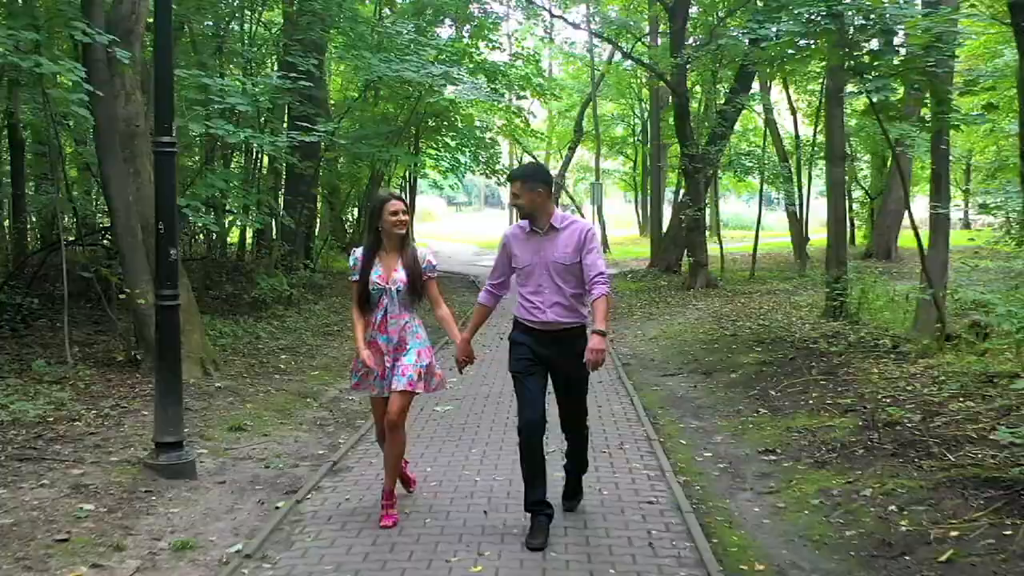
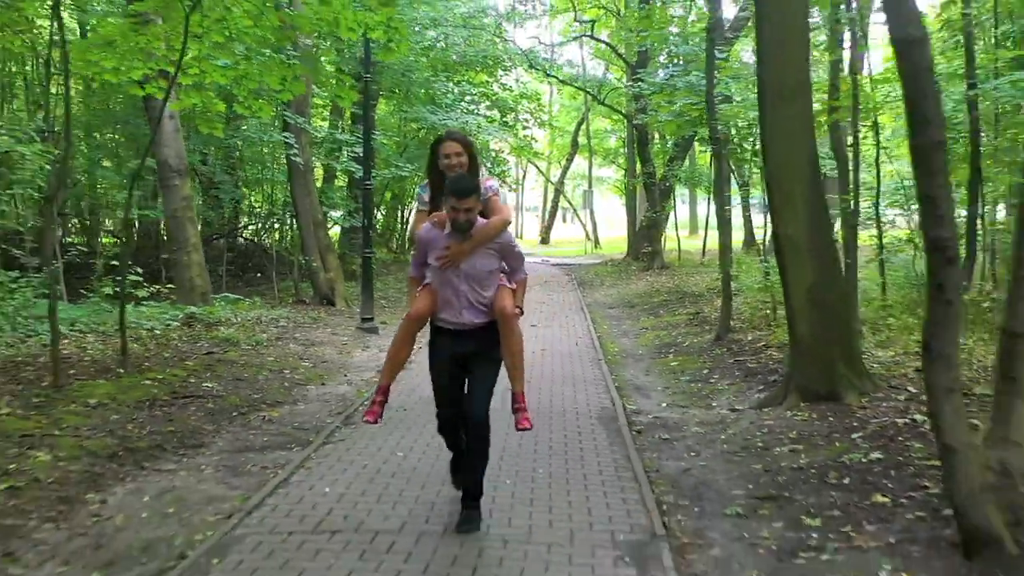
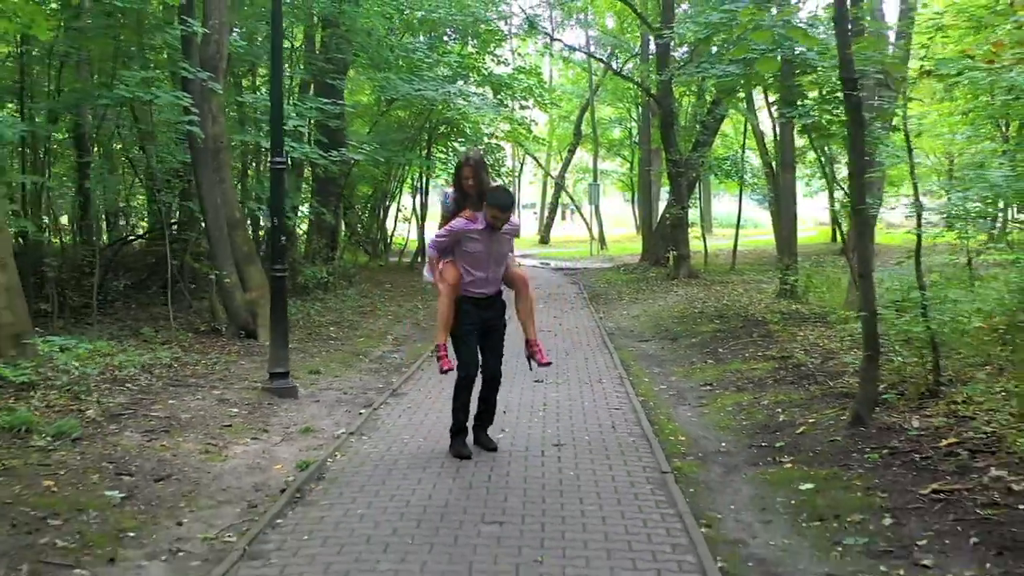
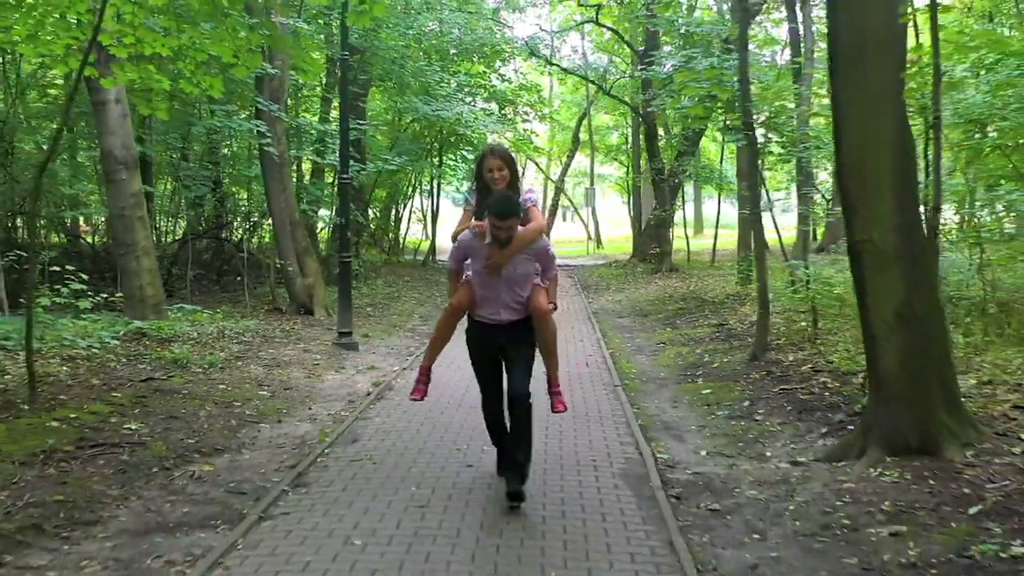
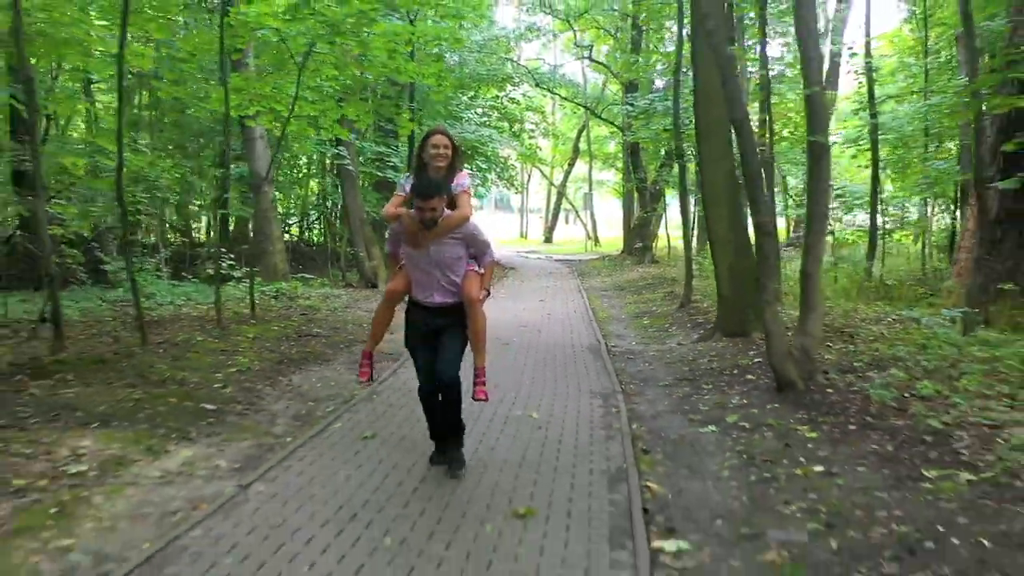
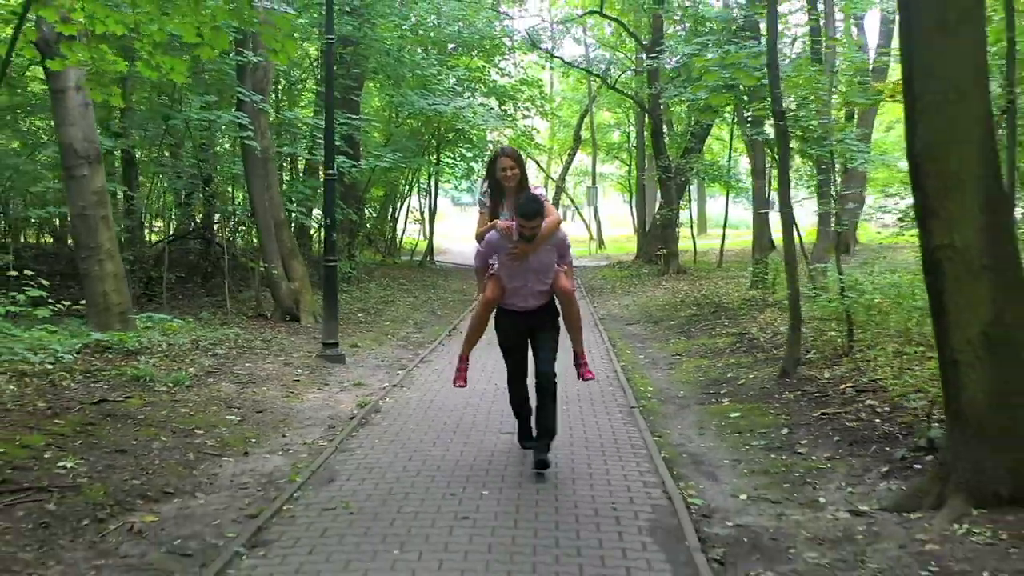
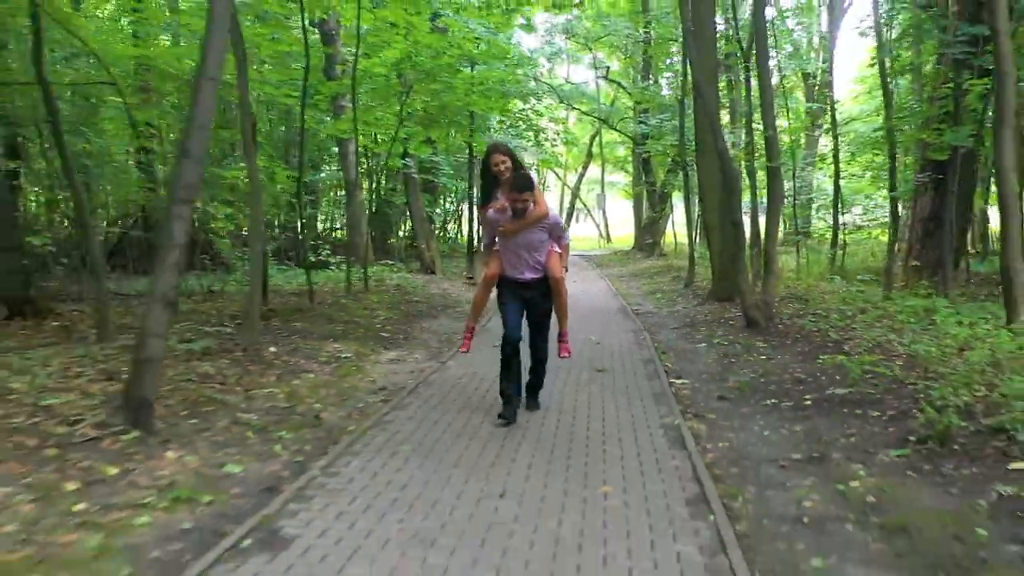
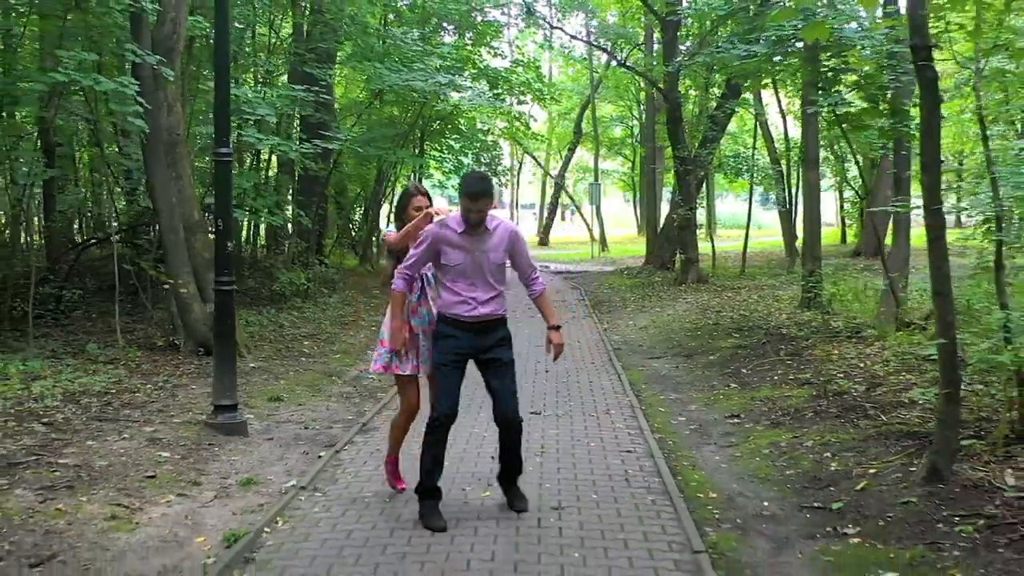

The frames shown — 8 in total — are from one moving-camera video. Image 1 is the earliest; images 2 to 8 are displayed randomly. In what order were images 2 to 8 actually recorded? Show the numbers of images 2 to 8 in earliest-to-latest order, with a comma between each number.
8, 3, 6, 4, 2, 5, 7
